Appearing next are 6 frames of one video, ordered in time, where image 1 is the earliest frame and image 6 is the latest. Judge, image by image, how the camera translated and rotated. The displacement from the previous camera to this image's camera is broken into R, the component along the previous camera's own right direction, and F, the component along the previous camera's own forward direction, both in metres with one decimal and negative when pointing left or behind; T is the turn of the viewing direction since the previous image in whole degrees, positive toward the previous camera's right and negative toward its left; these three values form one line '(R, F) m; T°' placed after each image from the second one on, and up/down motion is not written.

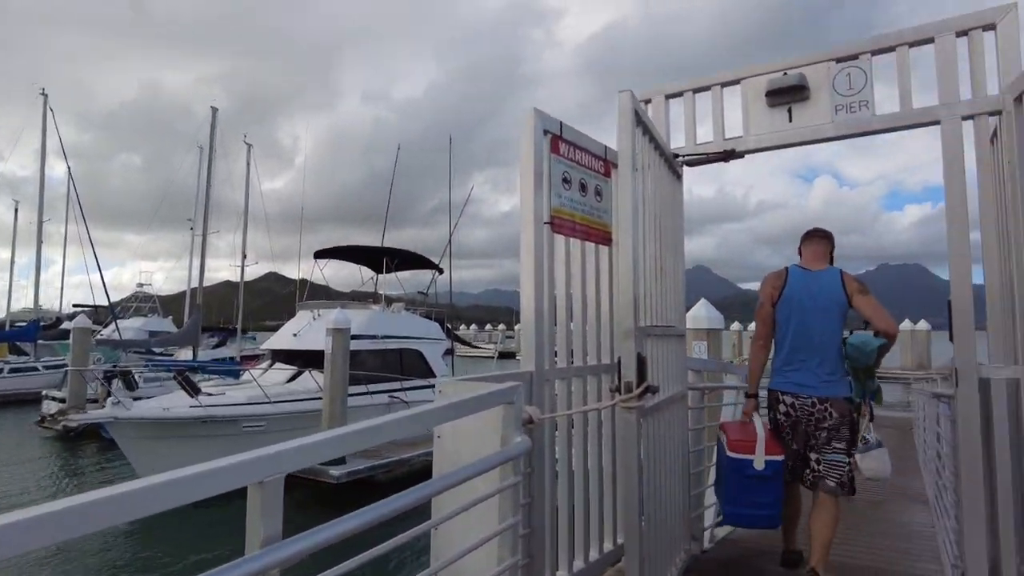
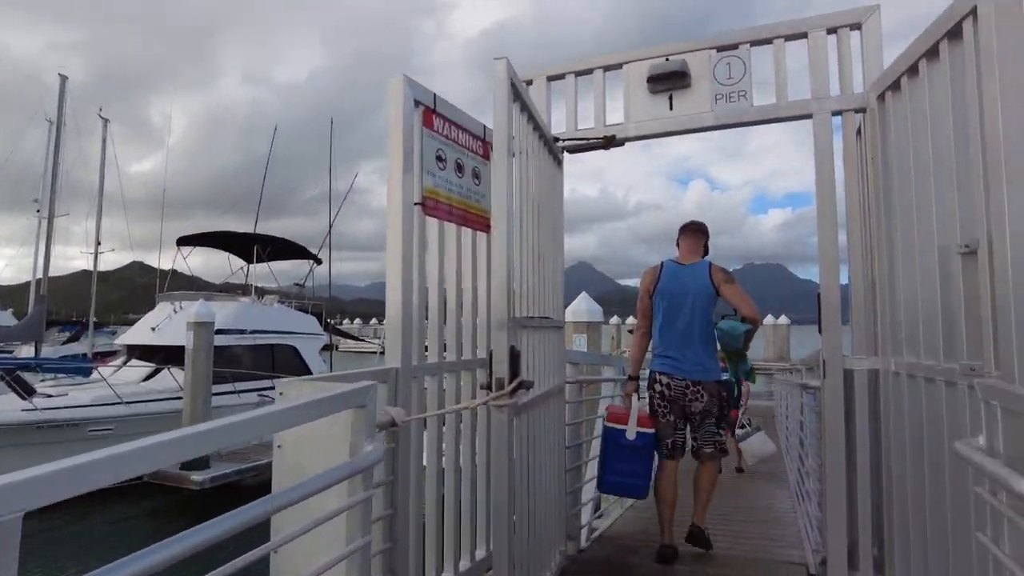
(+0.1, +0.3) m; +10°
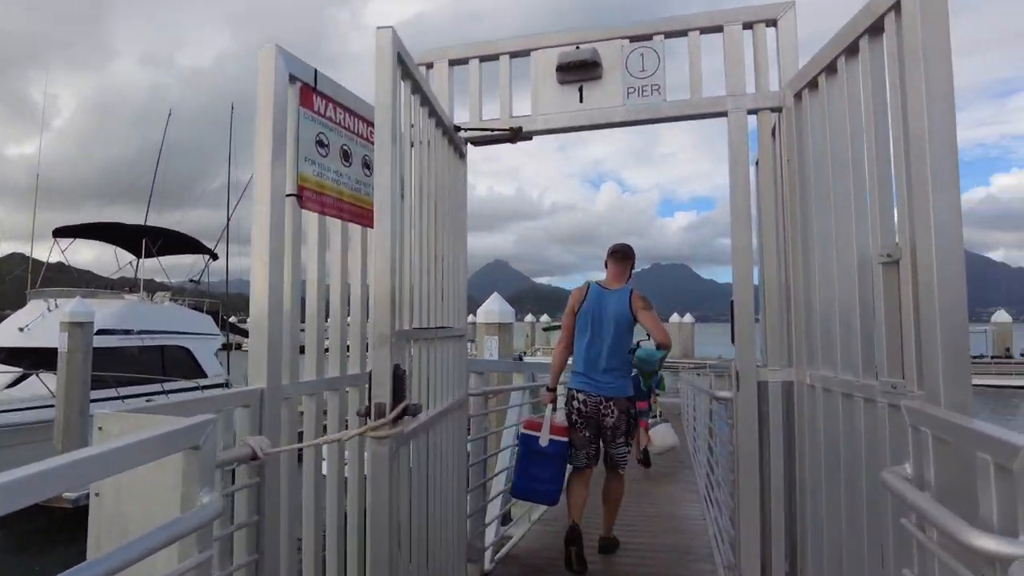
(+0.1, +0.3) m; +8°
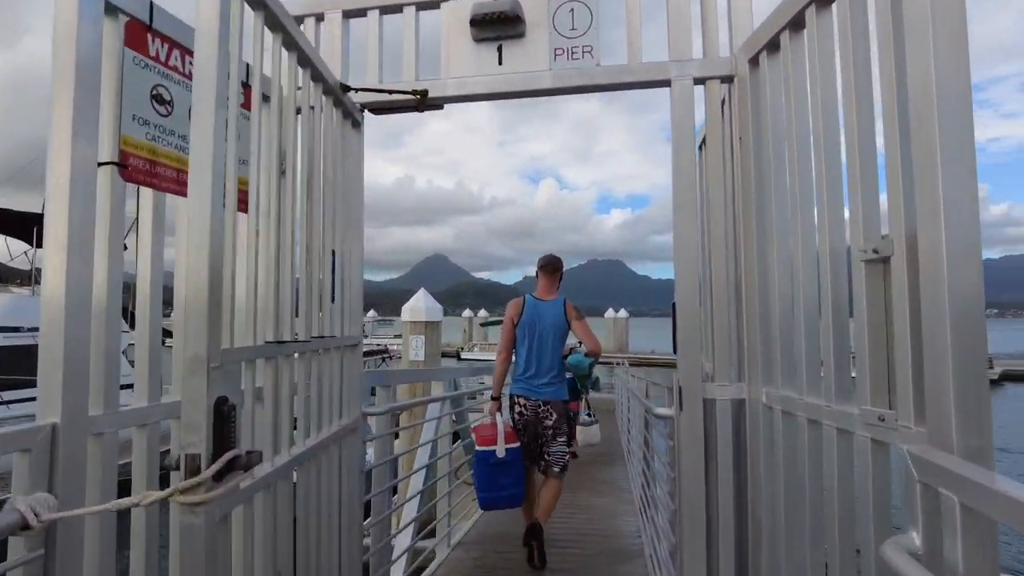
(+0.1, +0.5) m; +5°
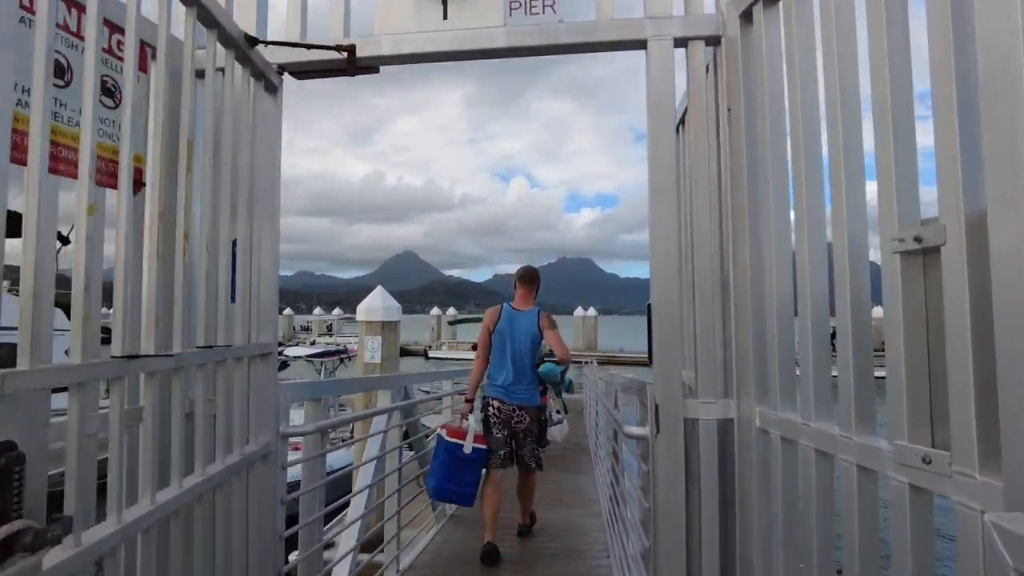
(+0.1, +0.4) m; +3°
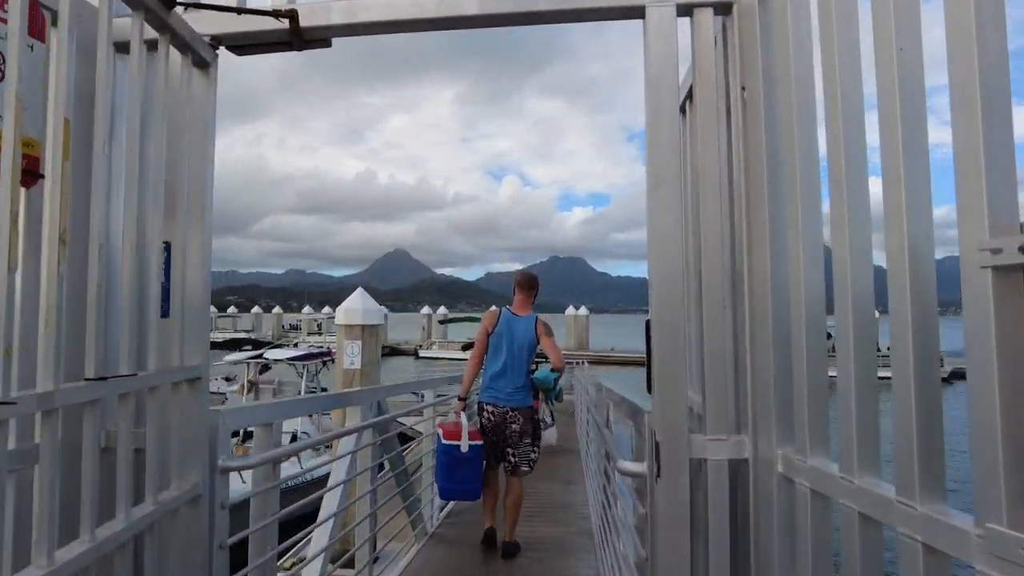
(+0.1, +0.4) m; +1°
